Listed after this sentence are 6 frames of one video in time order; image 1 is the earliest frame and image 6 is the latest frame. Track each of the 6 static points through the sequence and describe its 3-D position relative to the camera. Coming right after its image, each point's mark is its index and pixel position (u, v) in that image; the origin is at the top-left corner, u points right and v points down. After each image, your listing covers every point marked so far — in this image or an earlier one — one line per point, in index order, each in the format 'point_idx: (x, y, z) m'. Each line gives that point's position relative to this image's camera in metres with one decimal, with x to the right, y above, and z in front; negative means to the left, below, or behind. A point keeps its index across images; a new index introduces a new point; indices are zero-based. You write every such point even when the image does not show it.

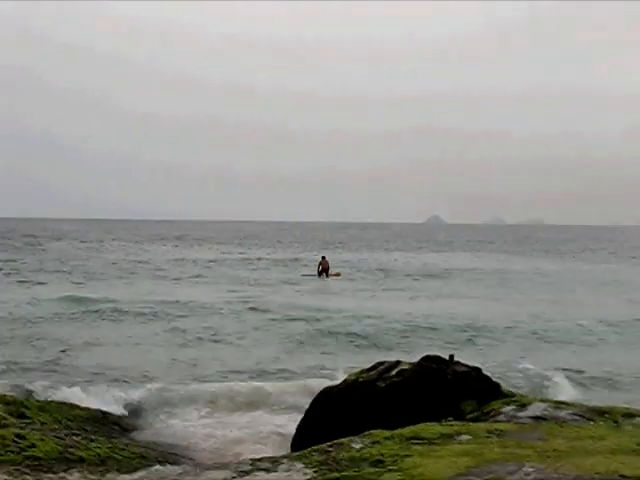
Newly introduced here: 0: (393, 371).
0: (+0.5, -0.9, +8.3) m
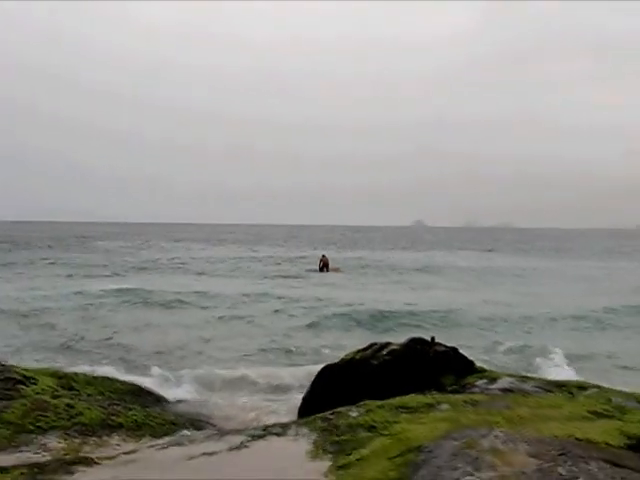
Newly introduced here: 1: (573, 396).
0: (+0.5, -0.9, +9.6) m
1: (+1.9, -1.2, +8.8) m
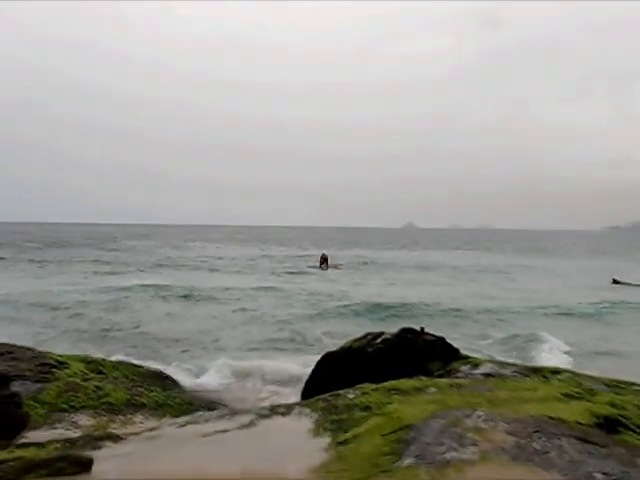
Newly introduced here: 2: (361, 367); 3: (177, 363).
0: (+0.5, -0.9, +10.6) m
1: (+1.9, -1.2, +9.8) m
2: (+0.4, -1.1, +10.4) m
3: (-1.5, -1.3, +12.4) m
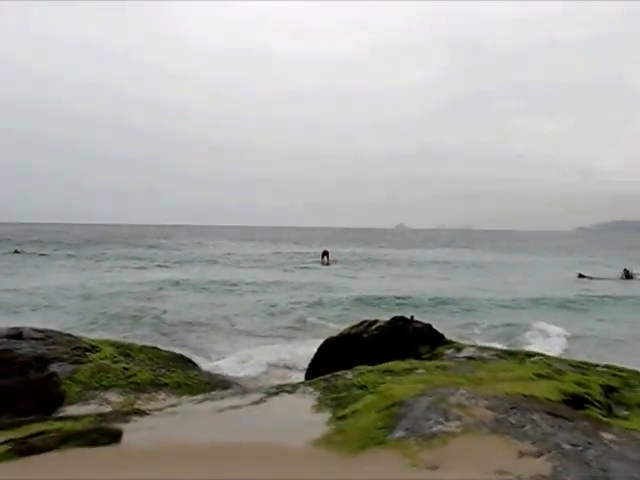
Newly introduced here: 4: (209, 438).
0: (+0.6, -0.9, +11.9) m
1: (+1.9, -1.2, +11.0) m
2: (+0.4, -1.1, +11.6) m
3: (-1.5, -1.3, +13.7) m
4: (-0.9, -1.7, +9.8) m
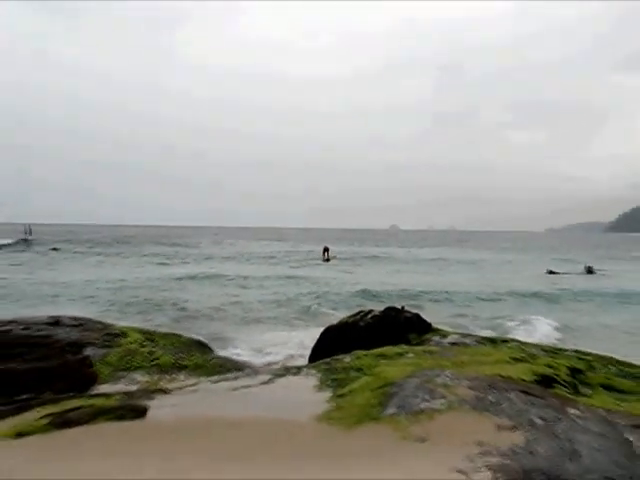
0: (+0.6, -0.9, +13.3) m
1: (+1.9, -1.2, +12.5) m
2: (+0.4, -1.1, +13.0) m
3: (-1.5, -1.3, +15.1) m
4: (-0.9, -1.7, +11.2) m
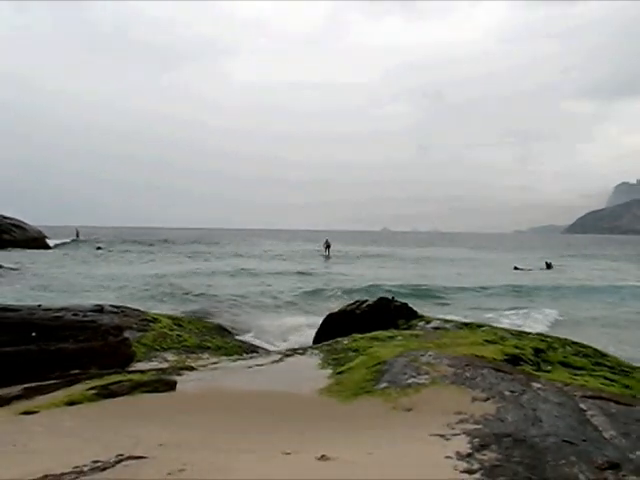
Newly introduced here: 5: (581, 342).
0: (+0.6, -0.9, +15.4) m
1: (+2.0, -1.2, +14.6) m
2: (+0.4, -1.1, +15.2) m
3: (-1.4, -1.3, +17.2) m
4: (-0.9, -1.7, +13.3) m
5: (+3.5, -1.4, +15.2) m
